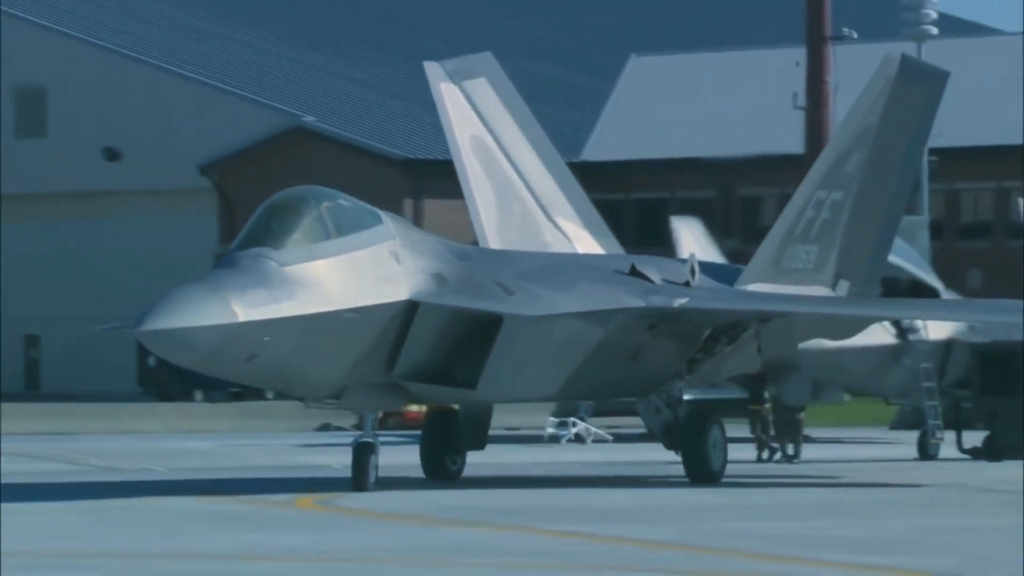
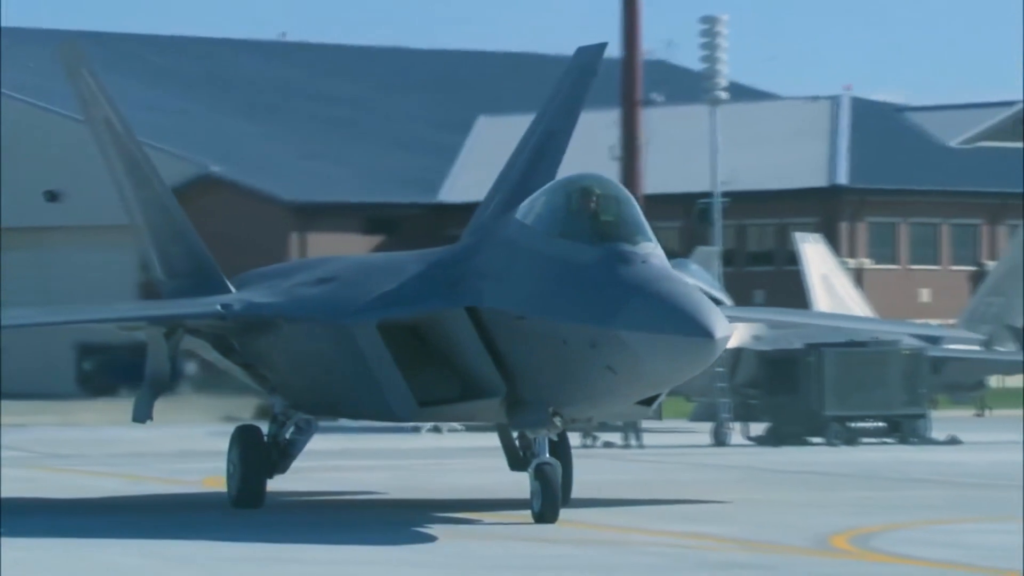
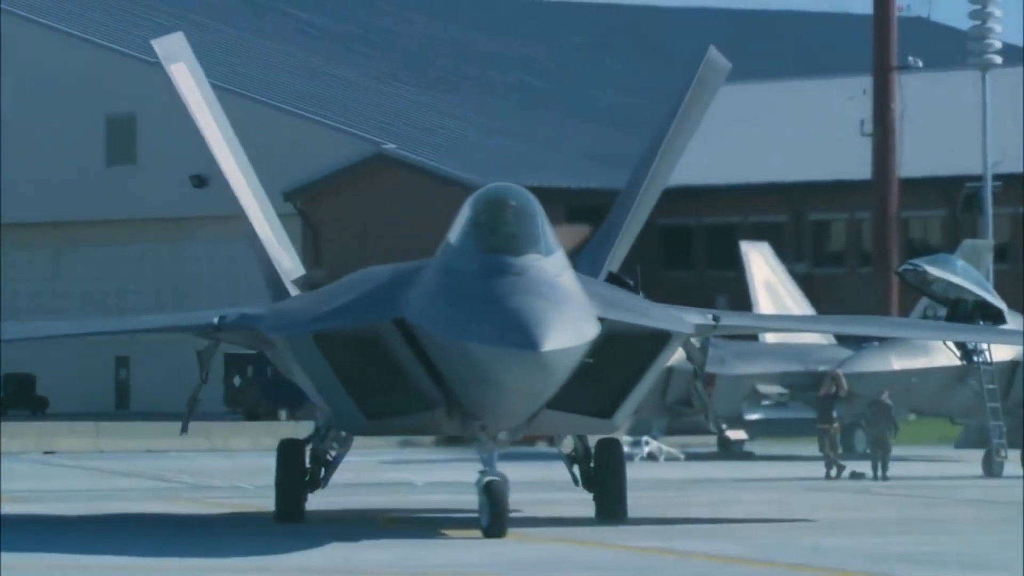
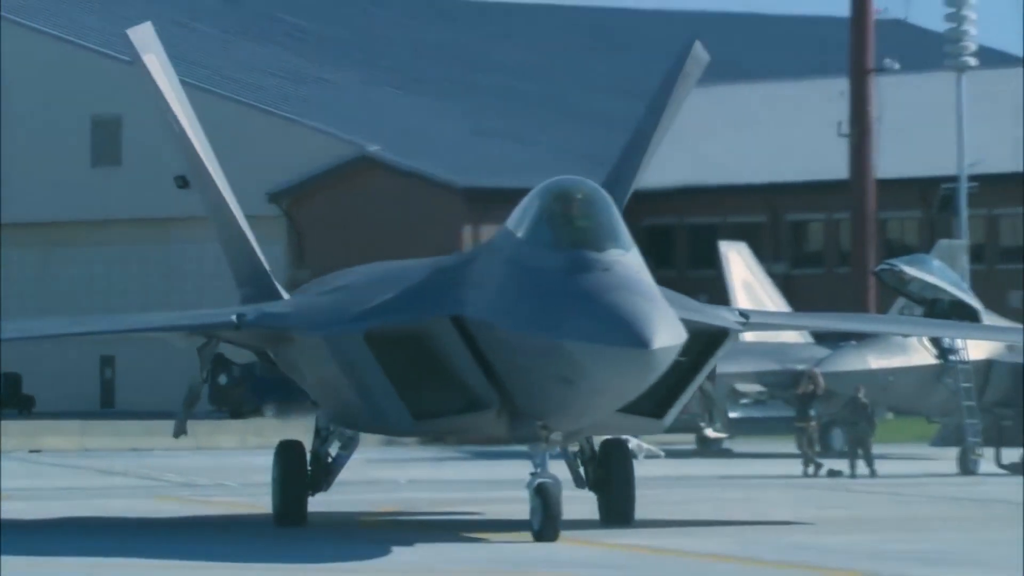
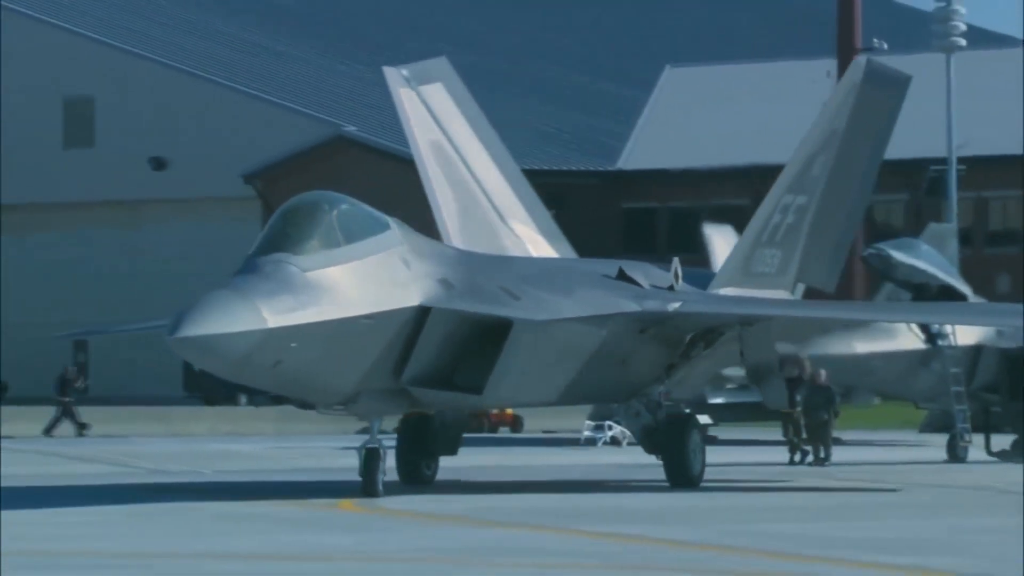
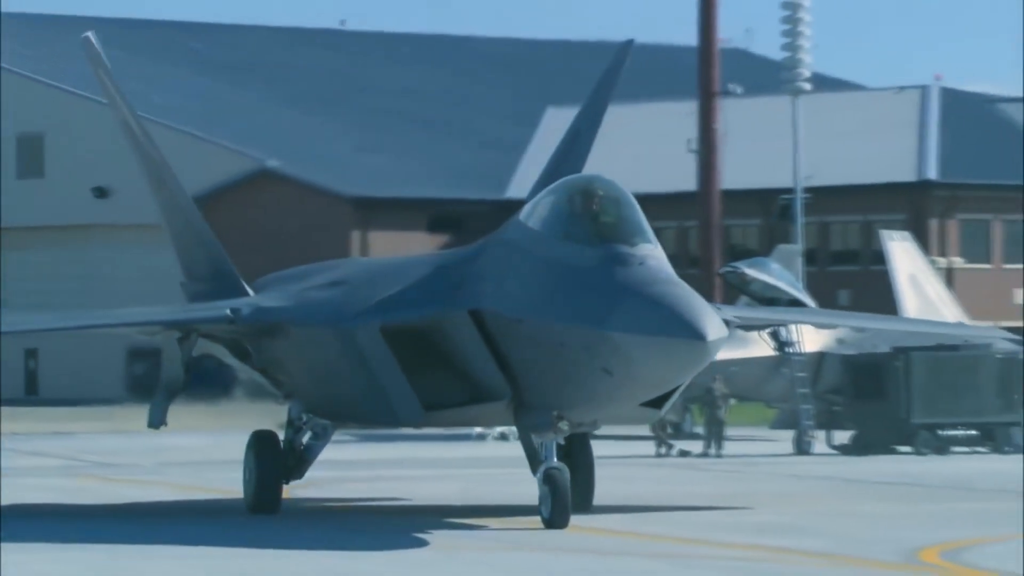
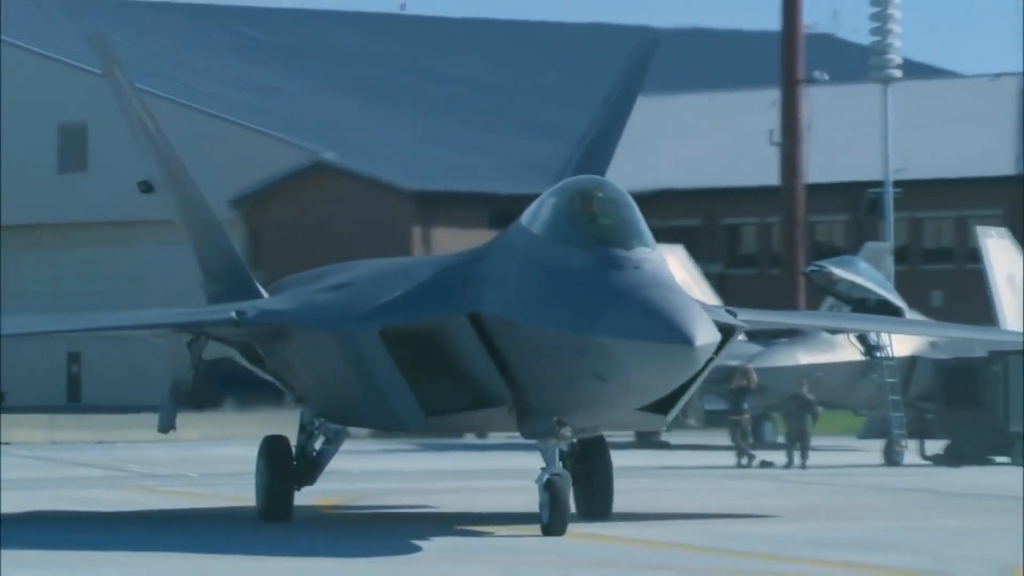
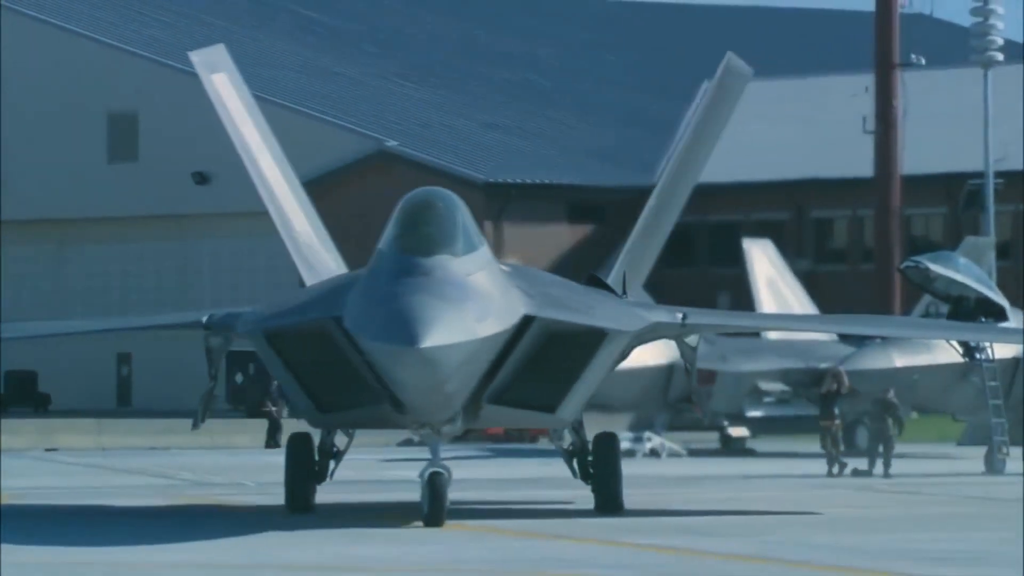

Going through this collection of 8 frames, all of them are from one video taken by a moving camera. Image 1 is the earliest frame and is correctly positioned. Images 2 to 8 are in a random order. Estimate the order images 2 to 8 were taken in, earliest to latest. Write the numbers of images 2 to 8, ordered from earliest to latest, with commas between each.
5, 8, 3, 4, 7, 6, 2
